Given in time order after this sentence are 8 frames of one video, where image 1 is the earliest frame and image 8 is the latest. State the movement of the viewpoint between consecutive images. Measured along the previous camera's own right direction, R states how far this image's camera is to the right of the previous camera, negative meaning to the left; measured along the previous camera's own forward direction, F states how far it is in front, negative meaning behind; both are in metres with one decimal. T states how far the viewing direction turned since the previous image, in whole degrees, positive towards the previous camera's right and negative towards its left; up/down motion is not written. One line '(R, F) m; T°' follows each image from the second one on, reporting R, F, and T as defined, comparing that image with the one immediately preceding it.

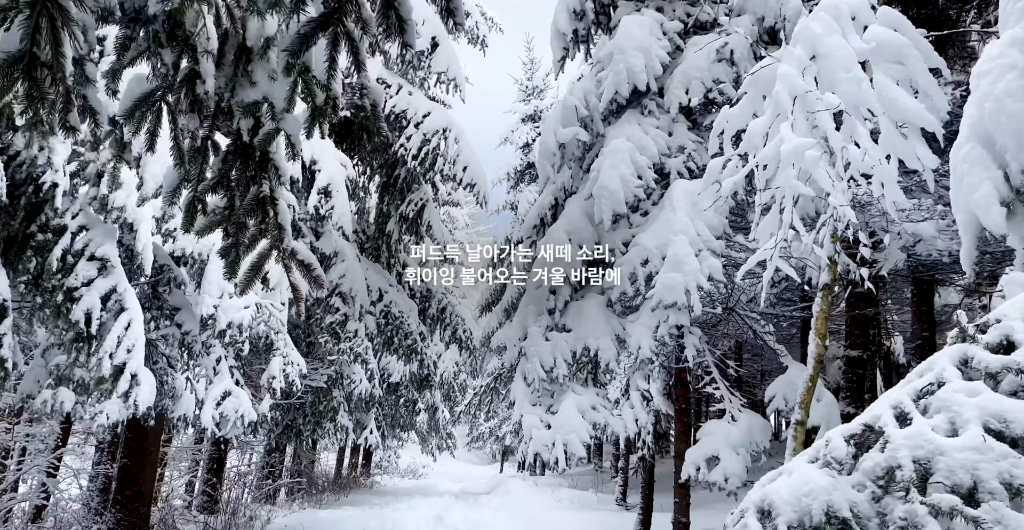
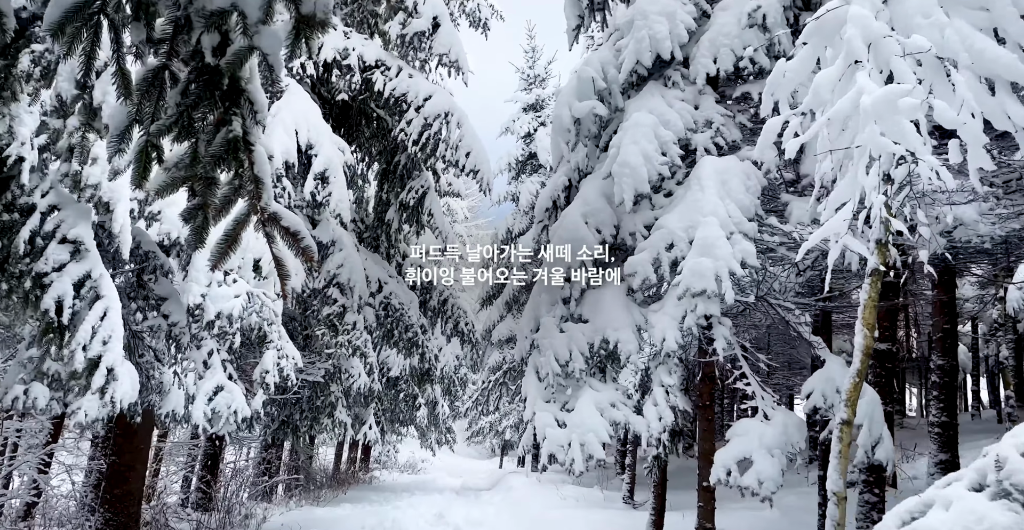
(-0.1, +0.5) m; 0°
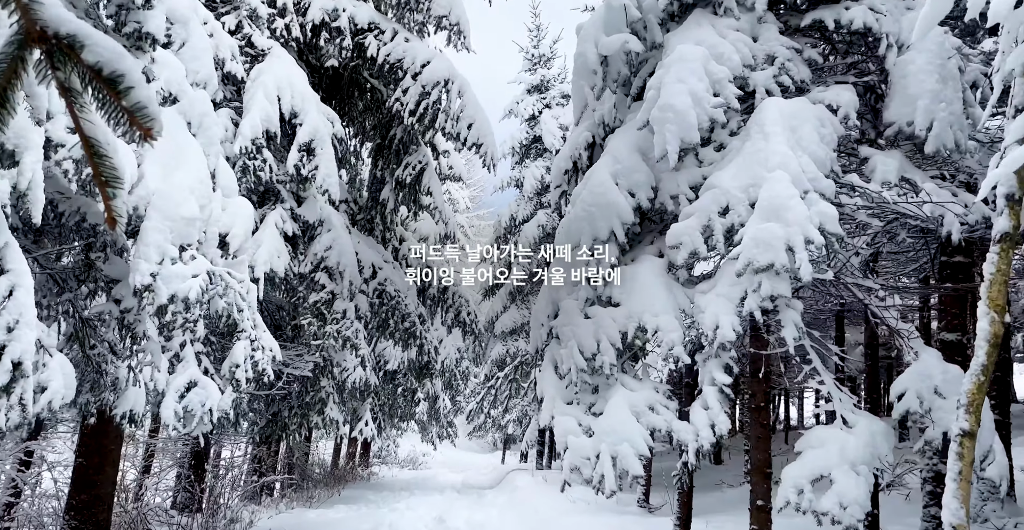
(-0.1, +1.0) m; 0°
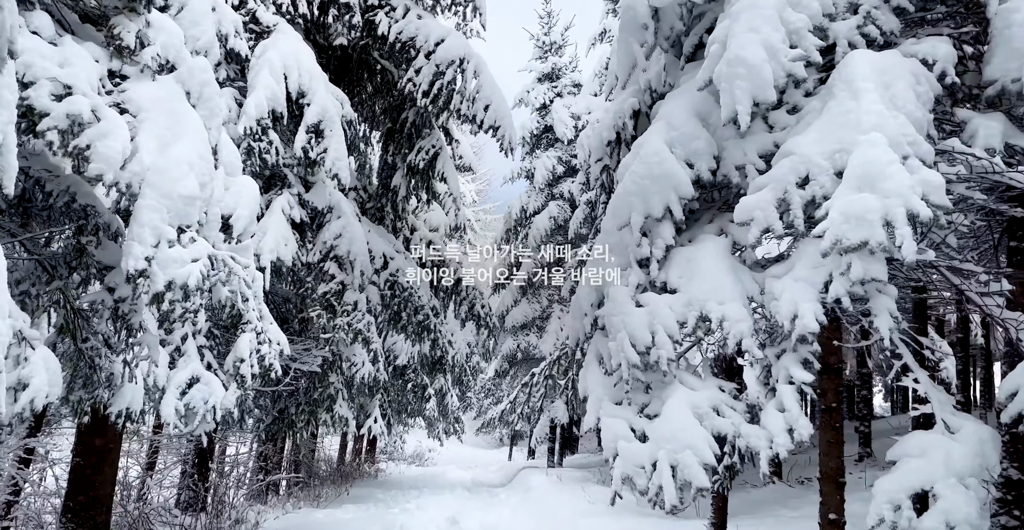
(-0.2, +0.5) m; 0°
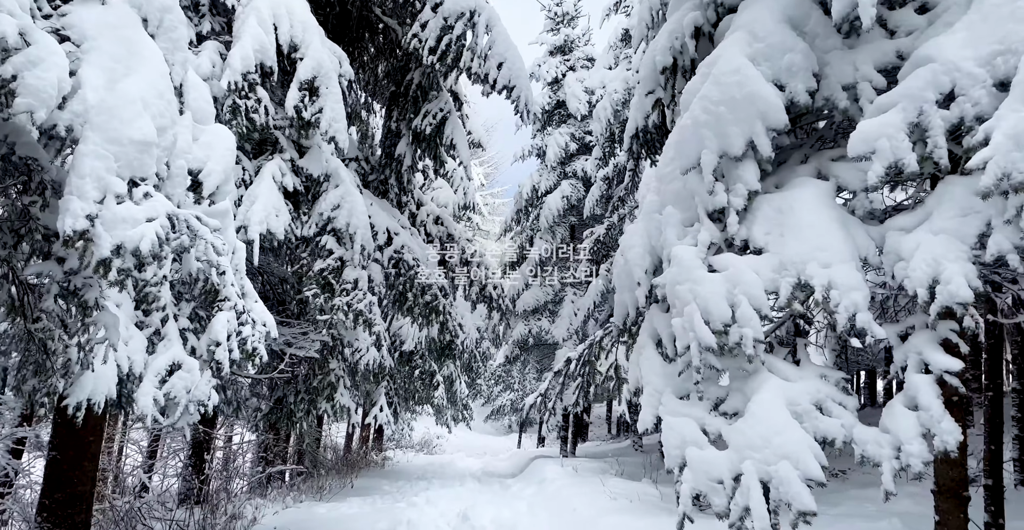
(-0.1, +0.9) m; -1°
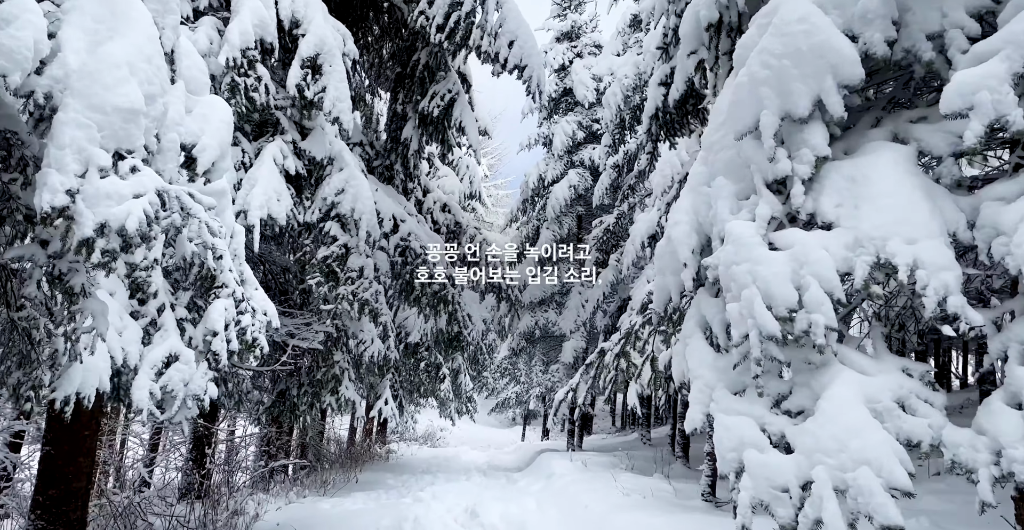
(-0.1, +0.4) m; 0°
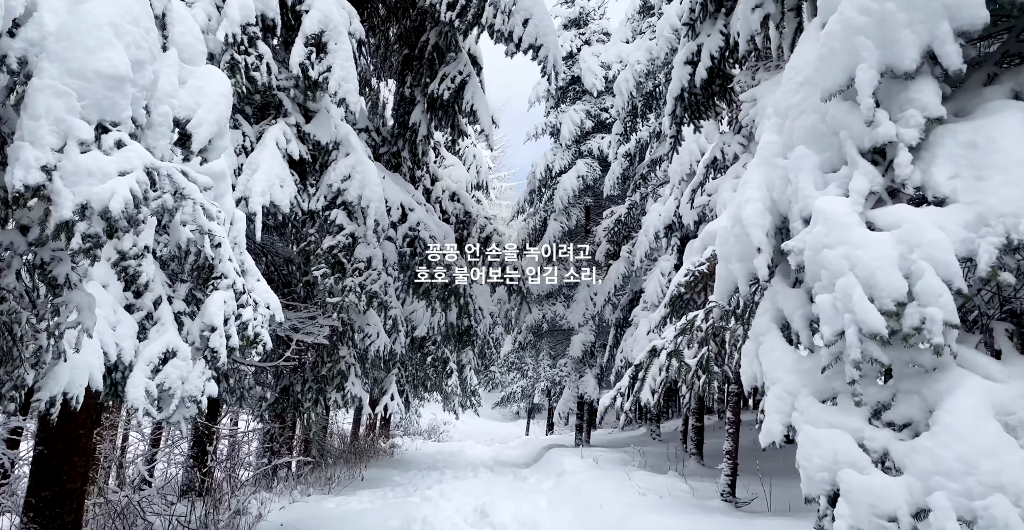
(-0.1, +0.4) m; 0°
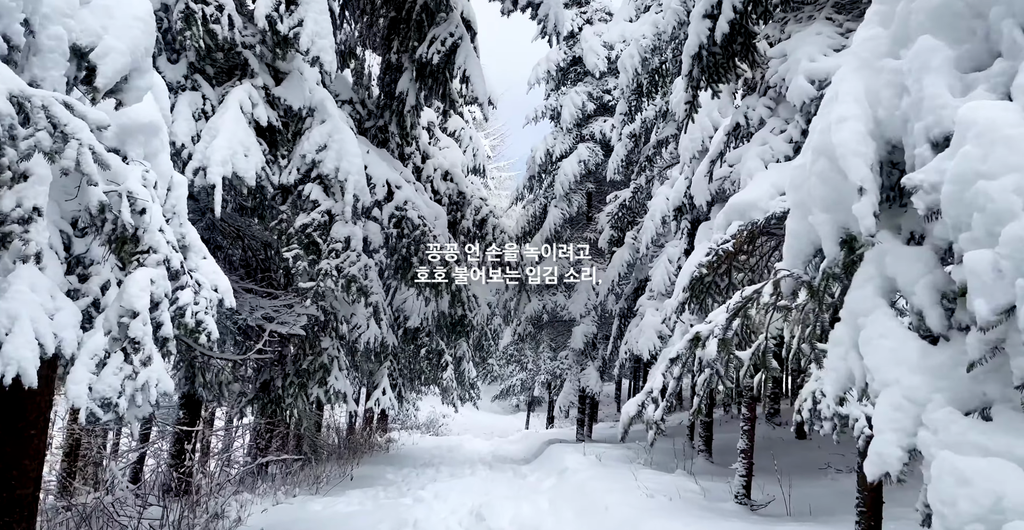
(0.0, +0.8) m; 0°
